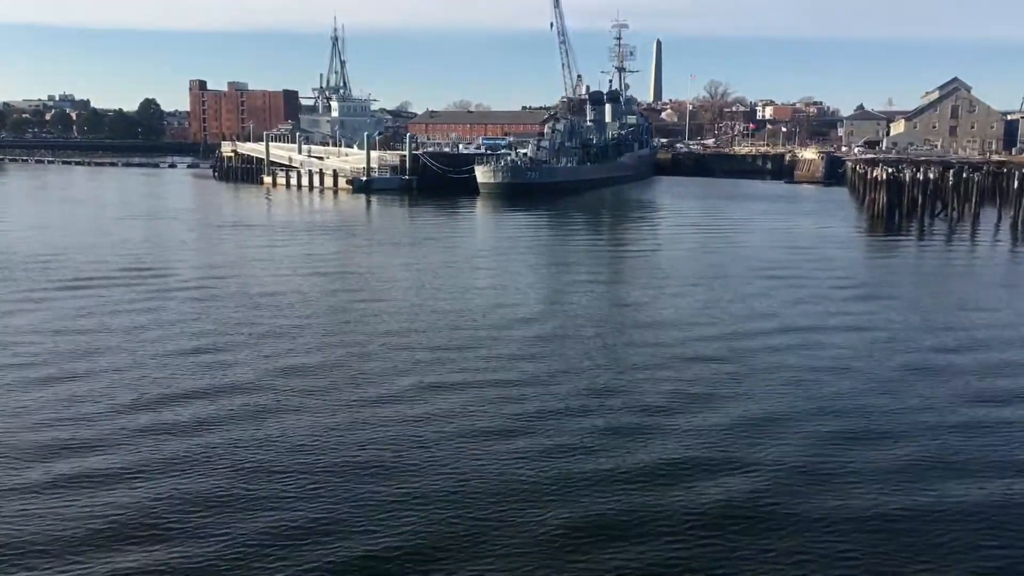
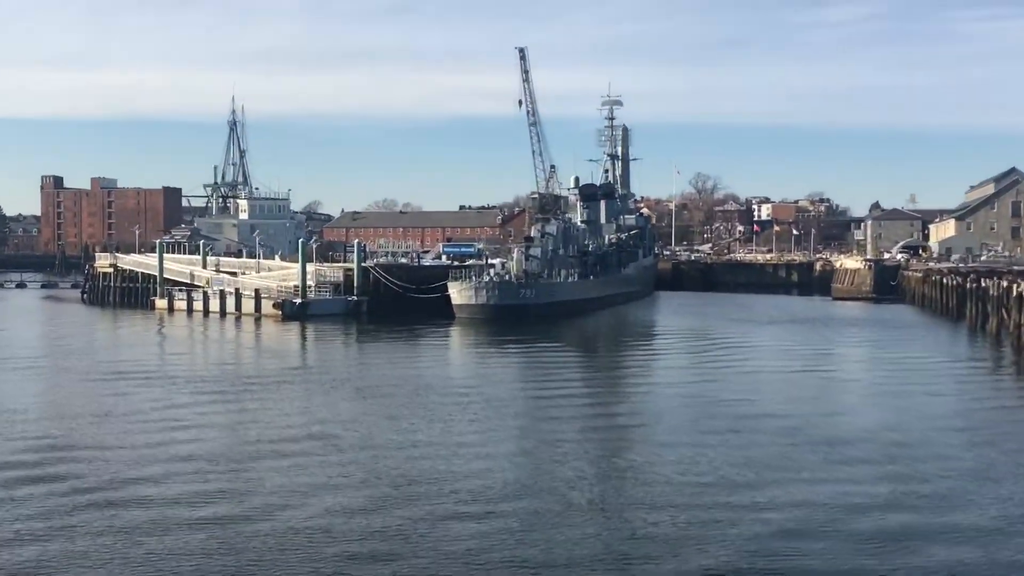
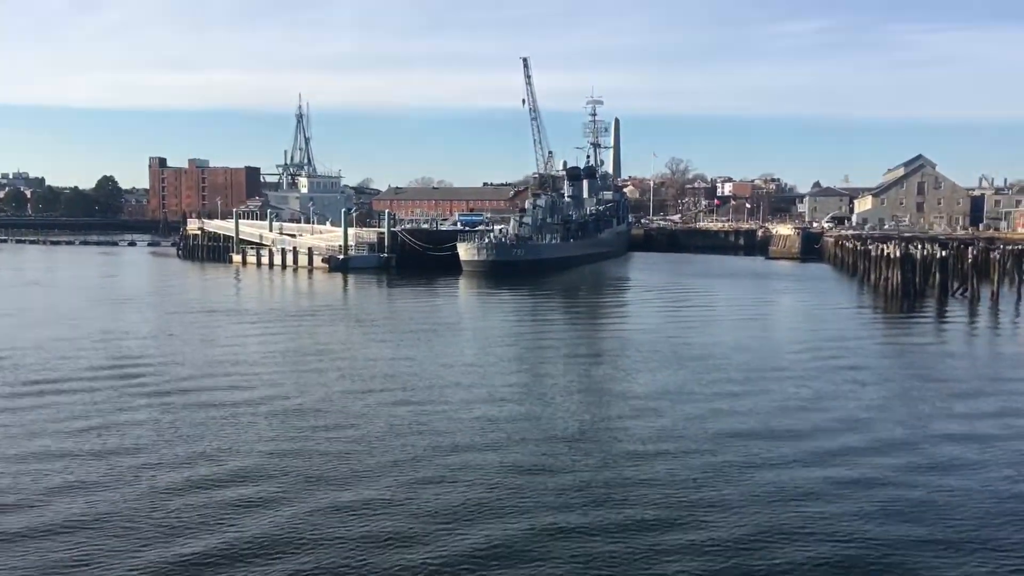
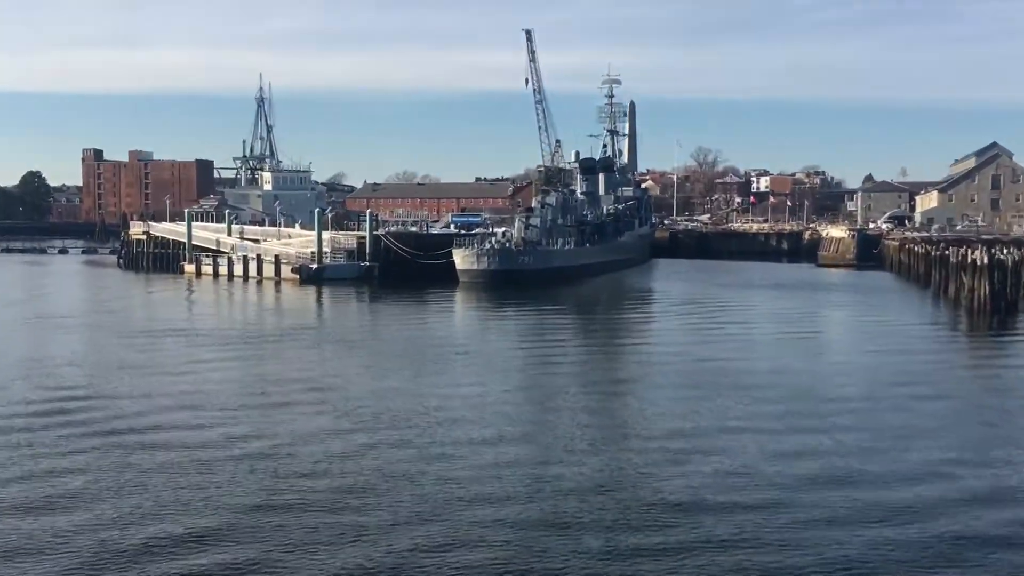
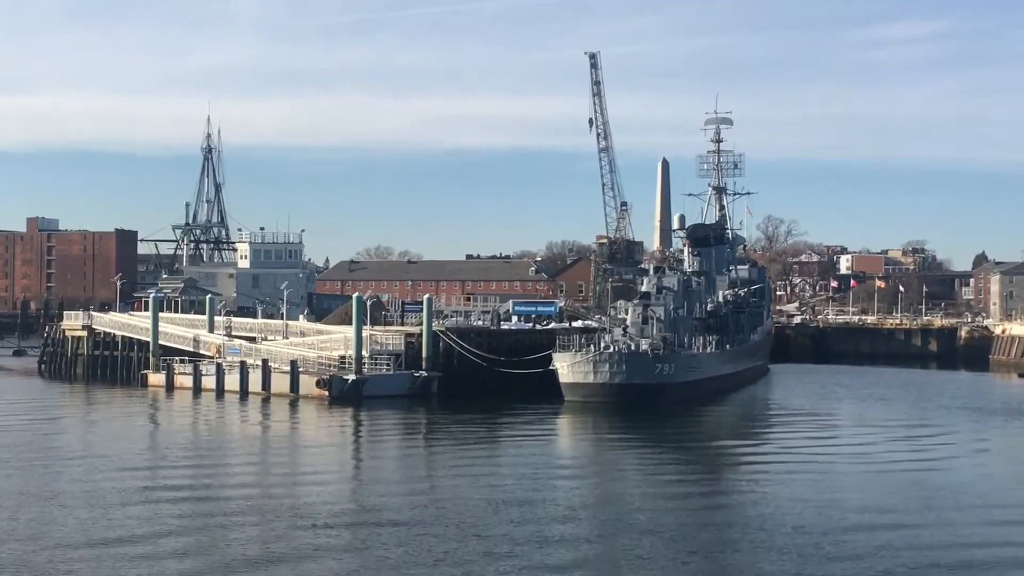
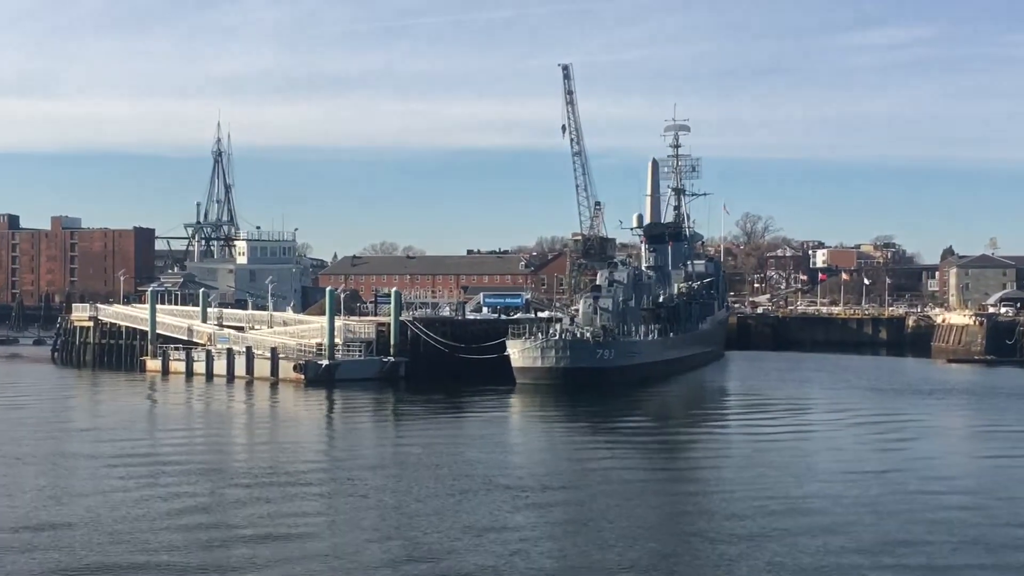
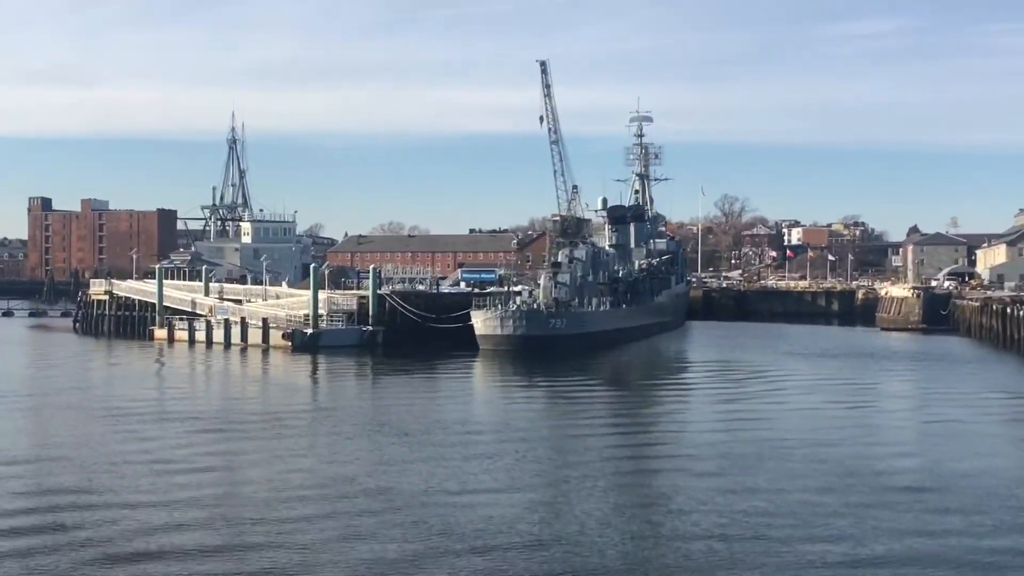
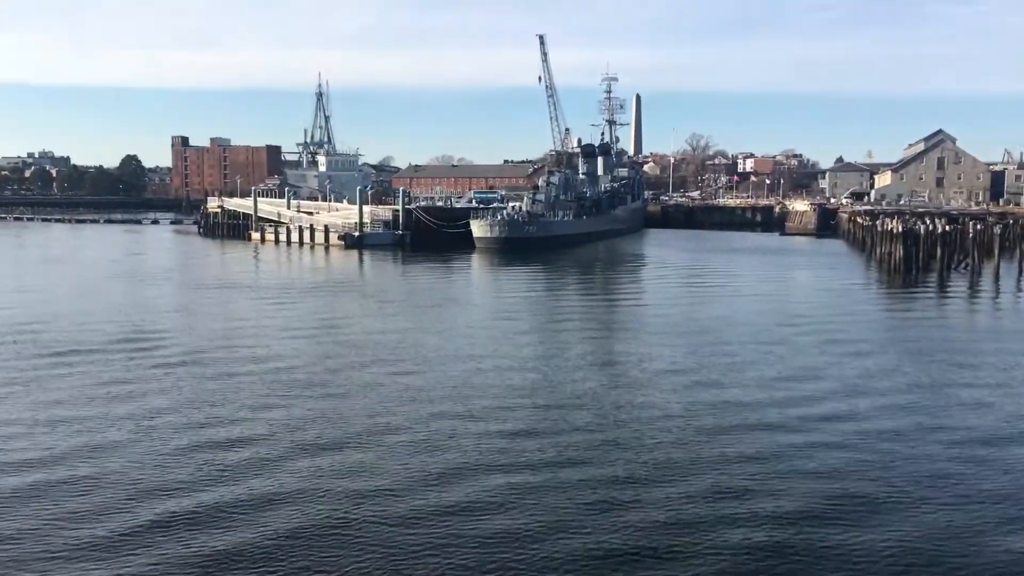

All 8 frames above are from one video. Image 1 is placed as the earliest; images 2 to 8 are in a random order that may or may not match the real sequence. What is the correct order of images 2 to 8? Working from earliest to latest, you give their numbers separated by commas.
8, 3, 4, 2, 7, 6, 5
